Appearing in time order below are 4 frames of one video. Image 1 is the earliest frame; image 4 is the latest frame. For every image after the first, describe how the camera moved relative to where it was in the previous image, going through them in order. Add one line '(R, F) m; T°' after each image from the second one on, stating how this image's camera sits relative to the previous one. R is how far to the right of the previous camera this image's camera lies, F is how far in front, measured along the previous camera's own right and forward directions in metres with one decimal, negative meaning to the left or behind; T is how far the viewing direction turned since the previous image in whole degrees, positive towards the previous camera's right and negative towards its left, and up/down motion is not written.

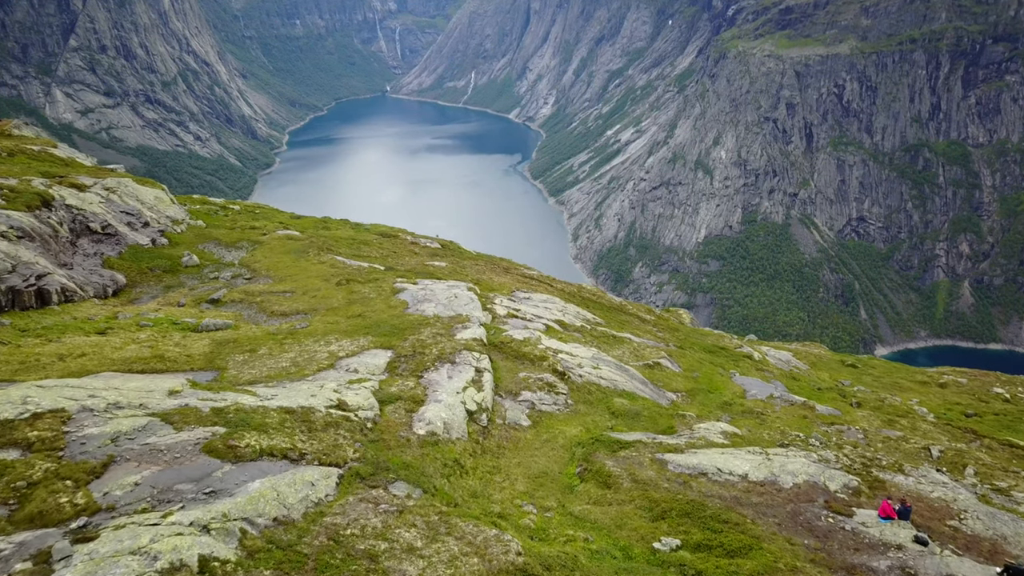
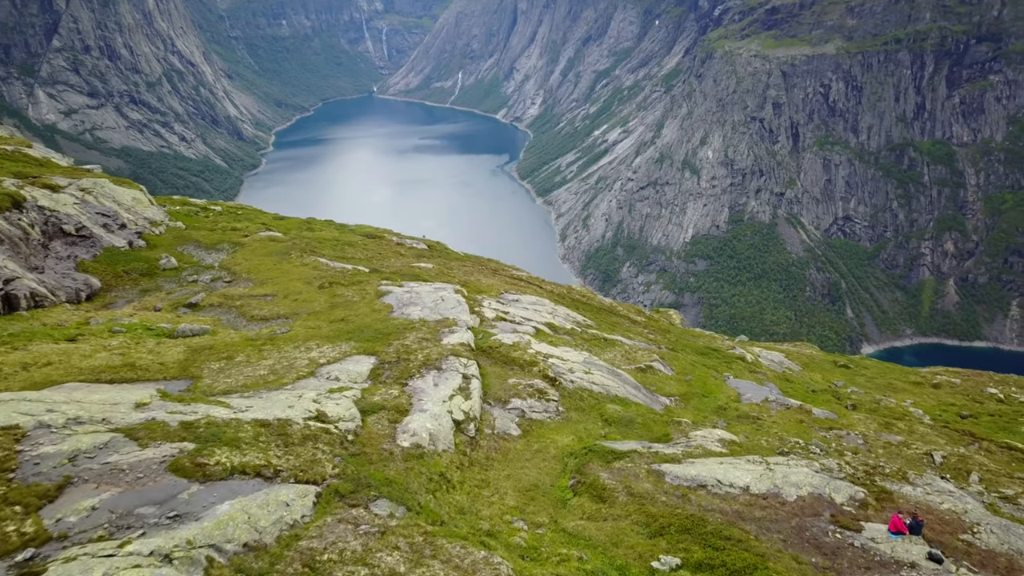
(0.0, +2.5) m; +1°
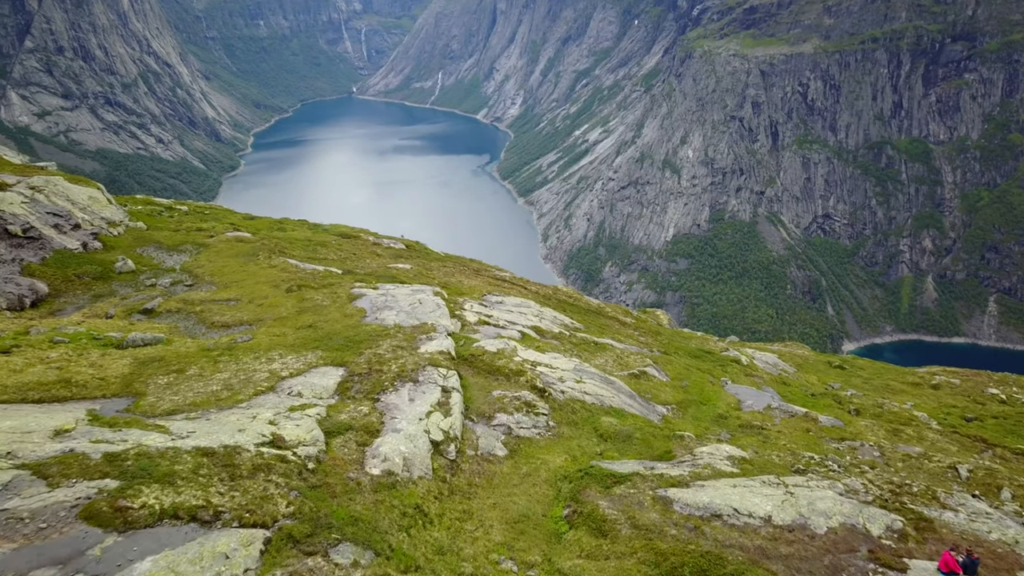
(-0.1, +6.1) m; +1°
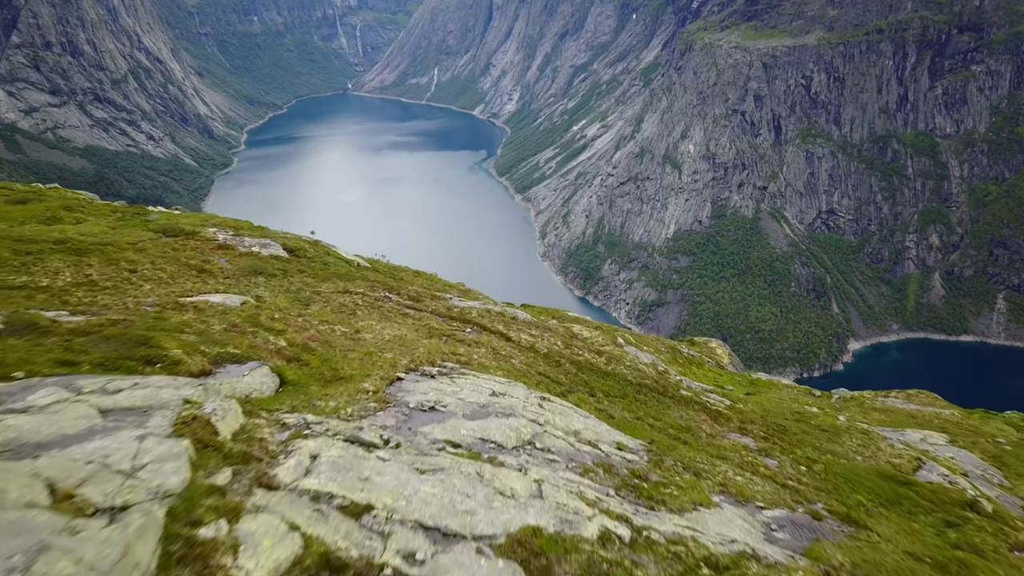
(+2.1, +60.7) m; 0°
